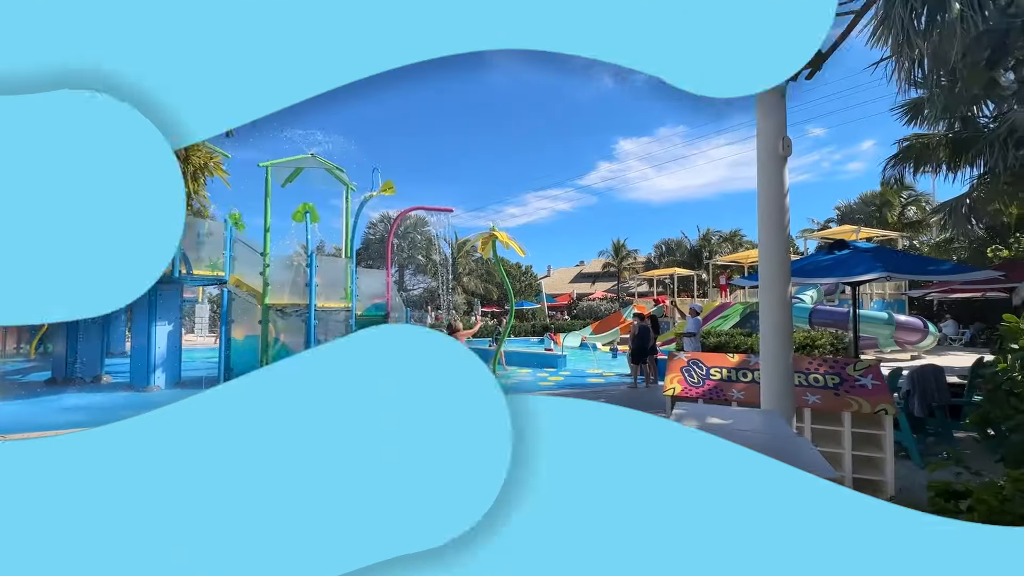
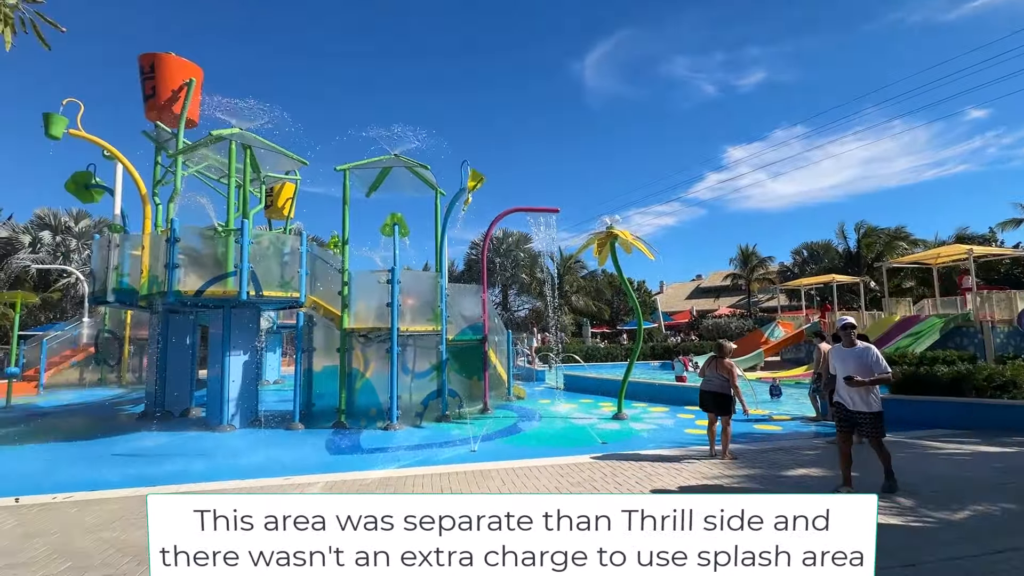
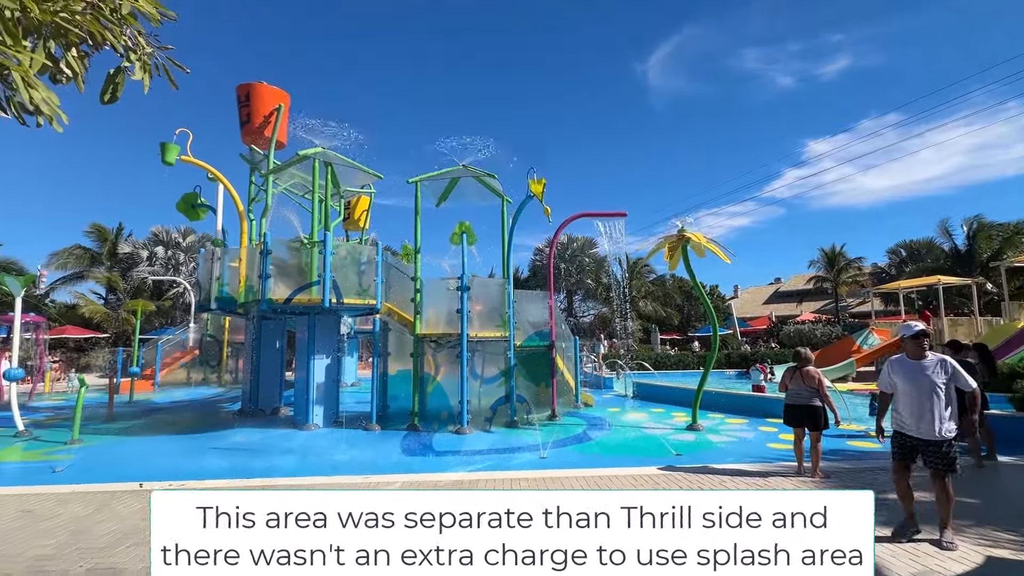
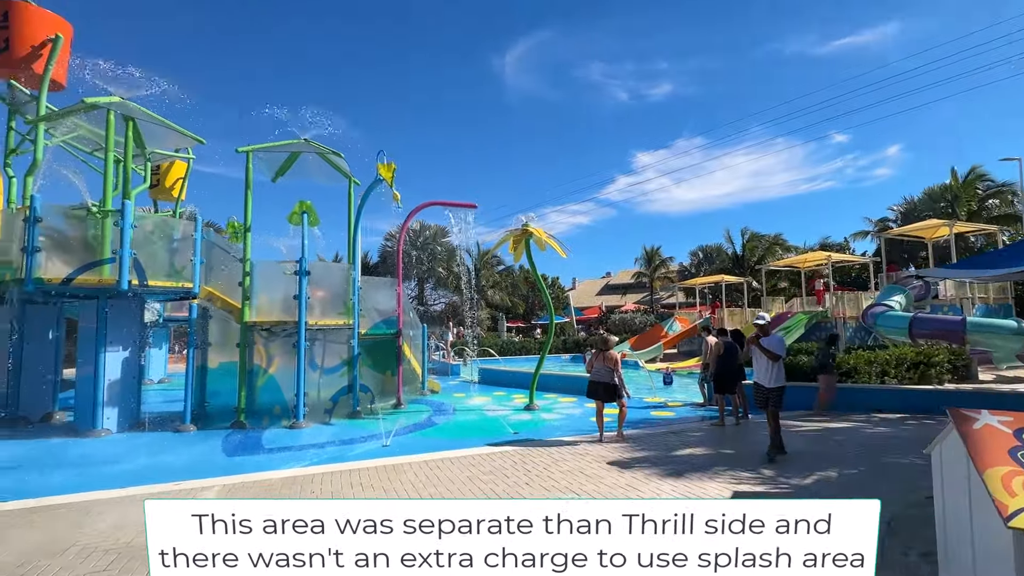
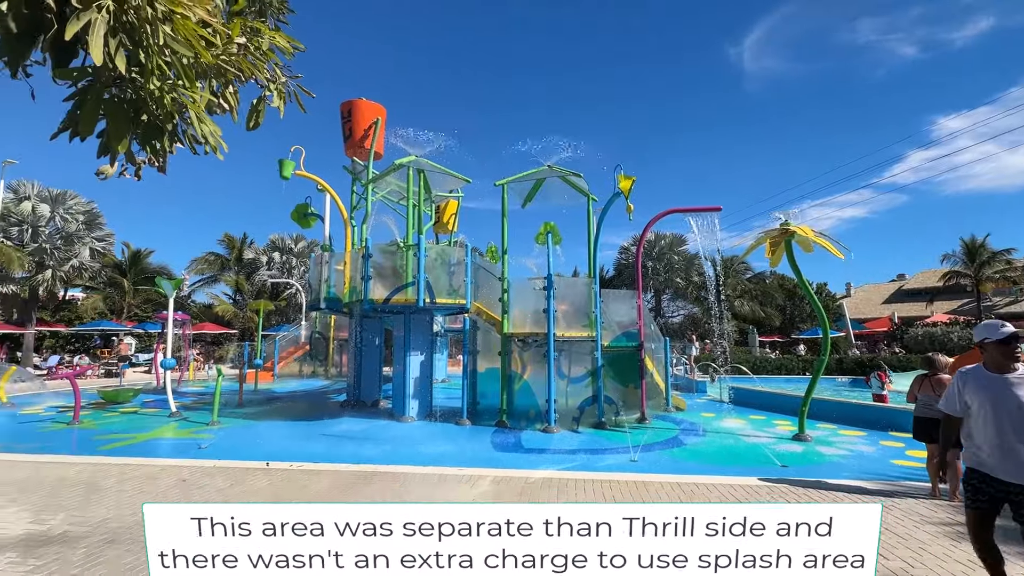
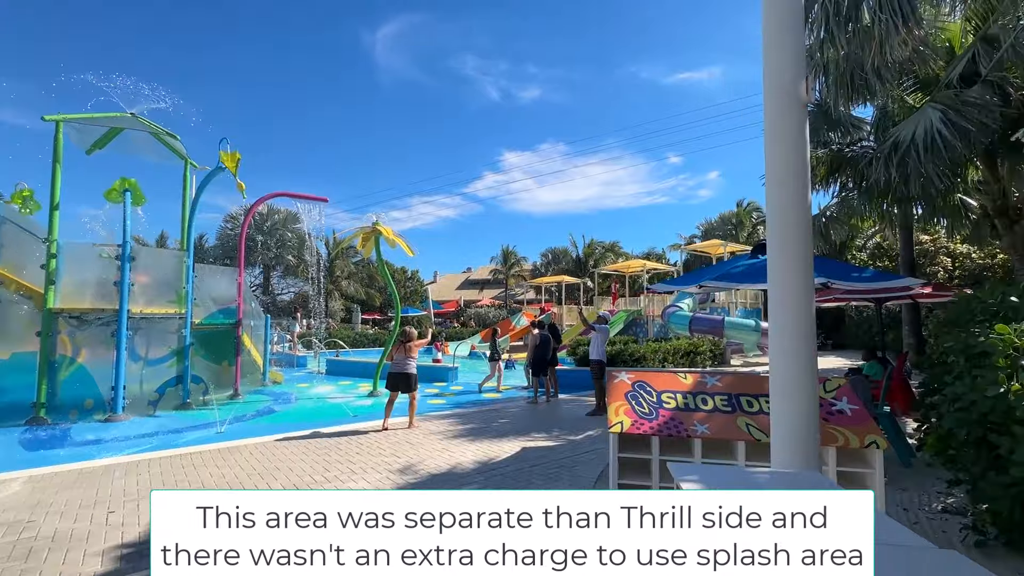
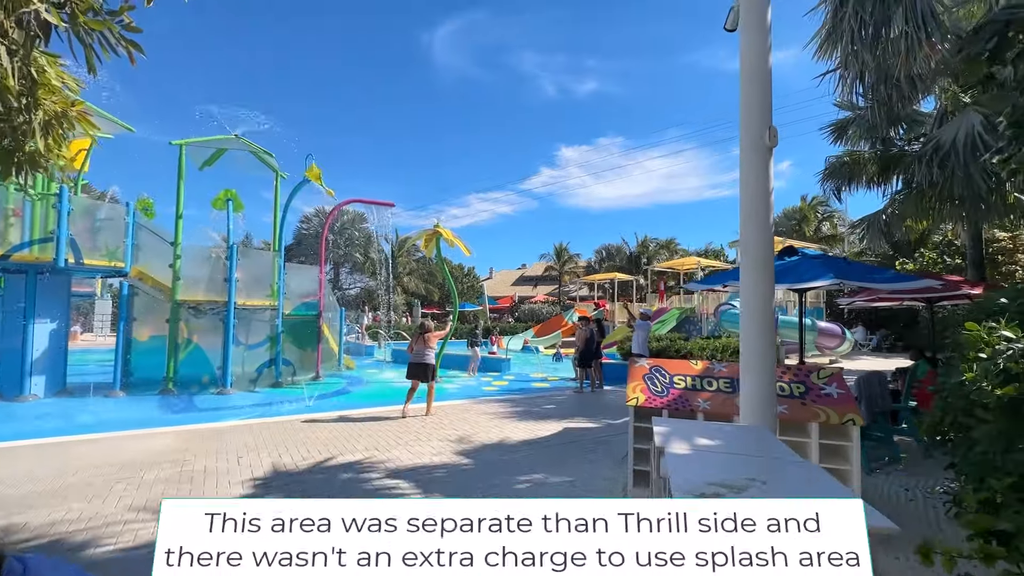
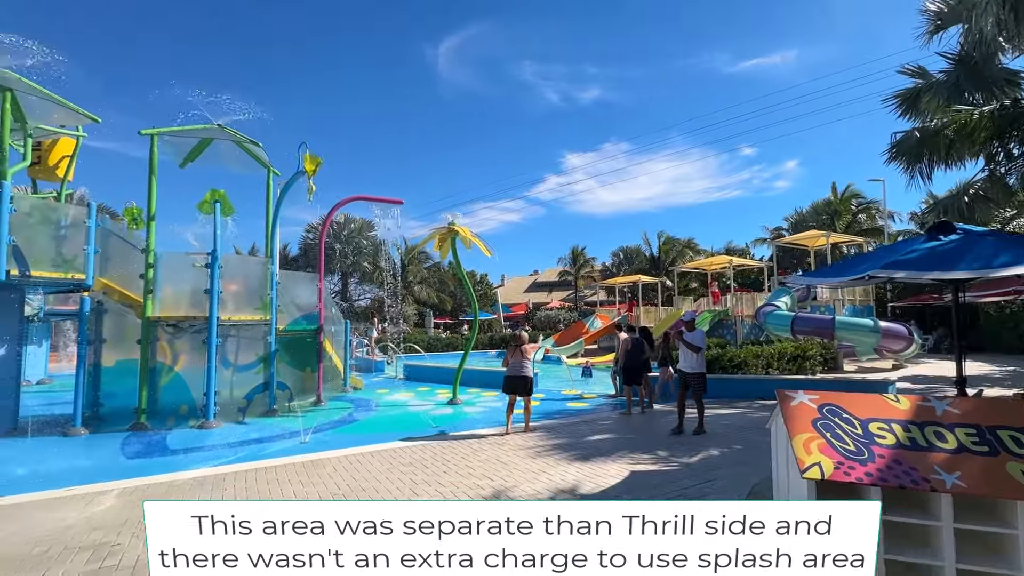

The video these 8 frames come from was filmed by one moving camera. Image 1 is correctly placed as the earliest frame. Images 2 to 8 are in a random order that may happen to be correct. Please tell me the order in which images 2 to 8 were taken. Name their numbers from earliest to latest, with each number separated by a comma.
7, 6, 8, 4, 2, 3, 5
